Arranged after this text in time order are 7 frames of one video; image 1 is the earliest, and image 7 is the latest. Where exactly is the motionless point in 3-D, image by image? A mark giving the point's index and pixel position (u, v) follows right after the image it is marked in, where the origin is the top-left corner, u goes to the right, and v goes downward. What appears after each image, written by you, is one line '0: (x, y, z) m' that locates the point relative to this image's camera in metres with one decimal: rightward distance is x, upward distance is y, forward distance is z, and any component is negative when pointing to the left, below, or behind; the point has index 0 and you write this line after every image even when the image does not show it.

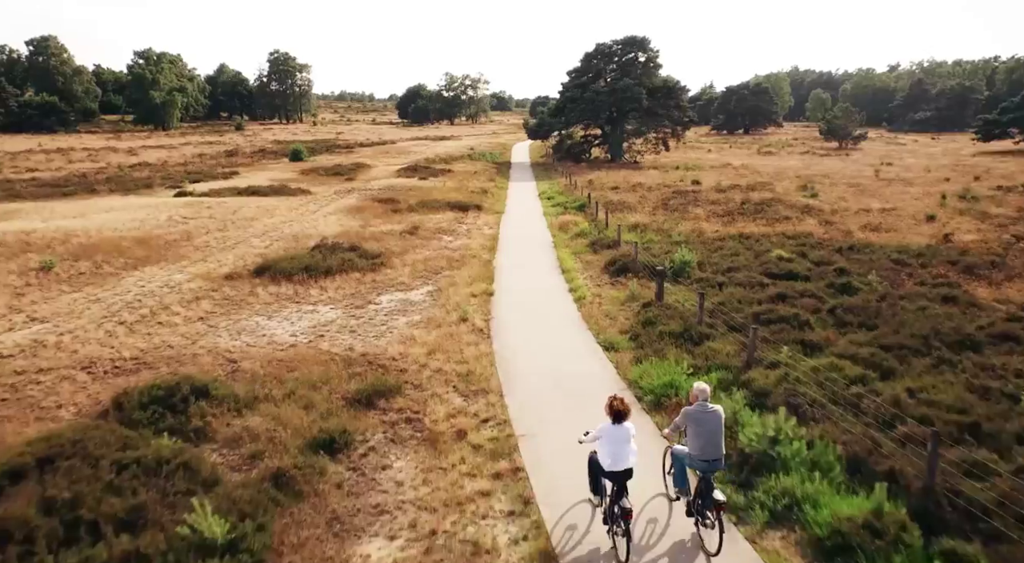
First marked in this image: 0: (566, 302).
0: (+1.5, -0.6, +17.0) m
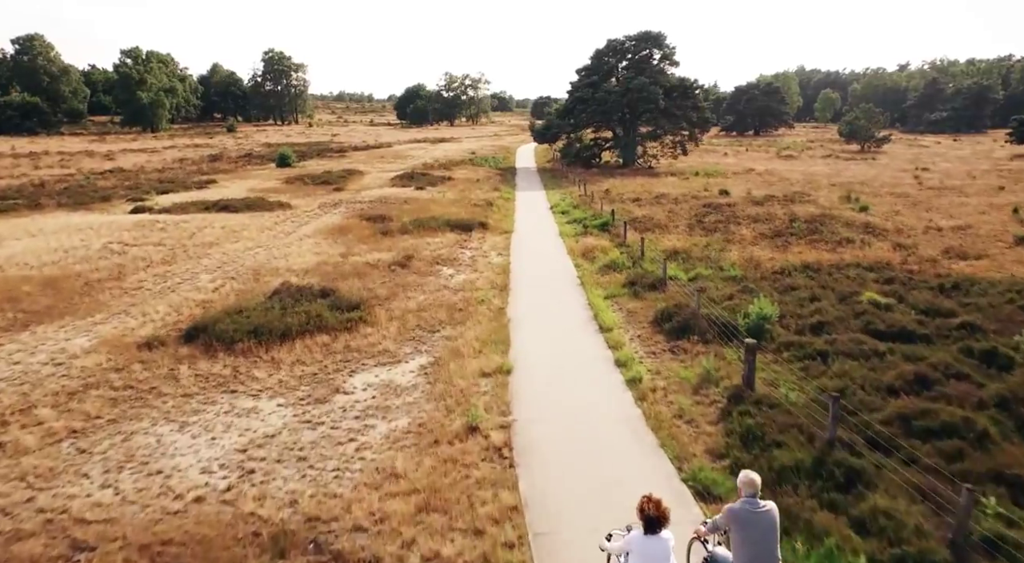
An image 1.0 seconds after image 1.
0: (+2.0, -2.0, +12.0) m
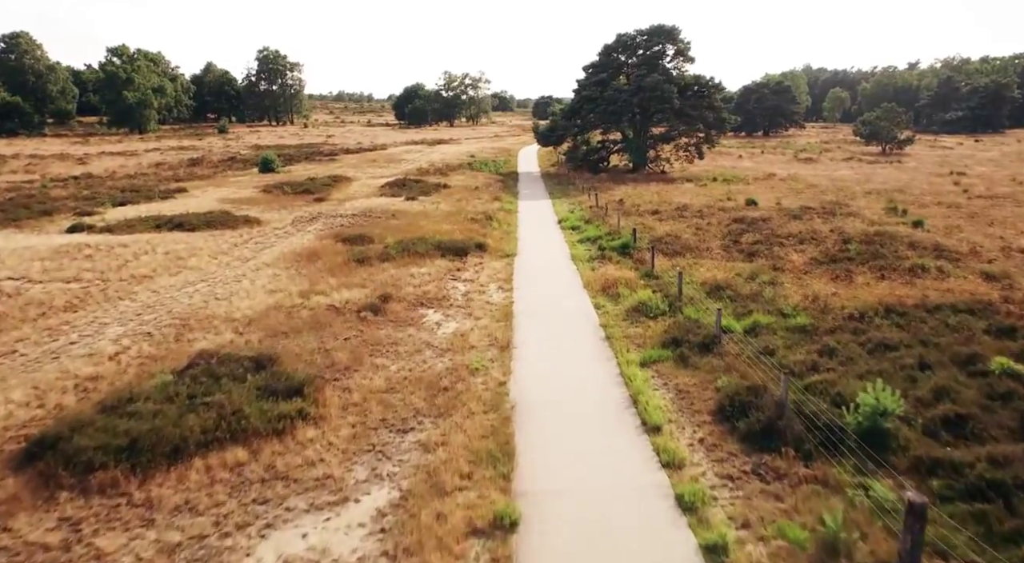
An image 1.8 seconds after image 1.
0: (+2.1, -3.4, +7.4) m
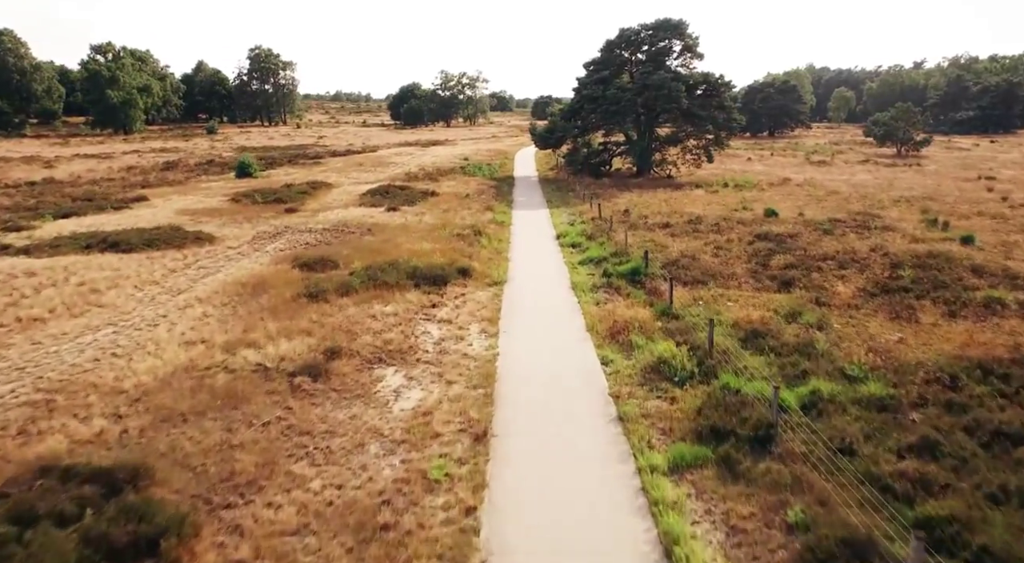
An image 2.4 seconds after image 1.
0: (+1.7, -4.5, +3.4) m
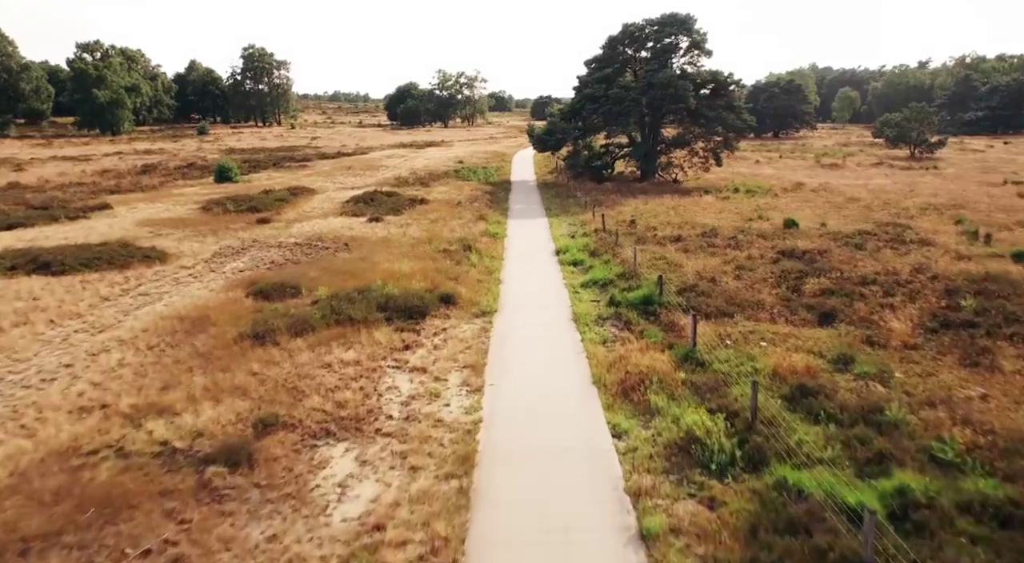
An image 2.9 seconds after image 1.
0: (+1.5, -5.5, +0.2) m
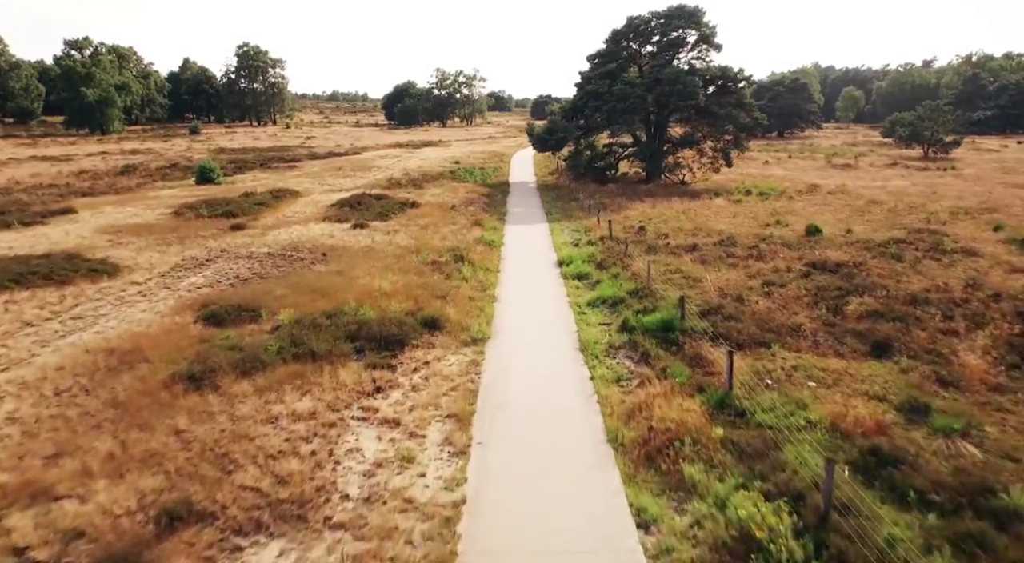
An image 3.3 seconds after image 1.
0: (+1.4, -6.0, -2.6) m
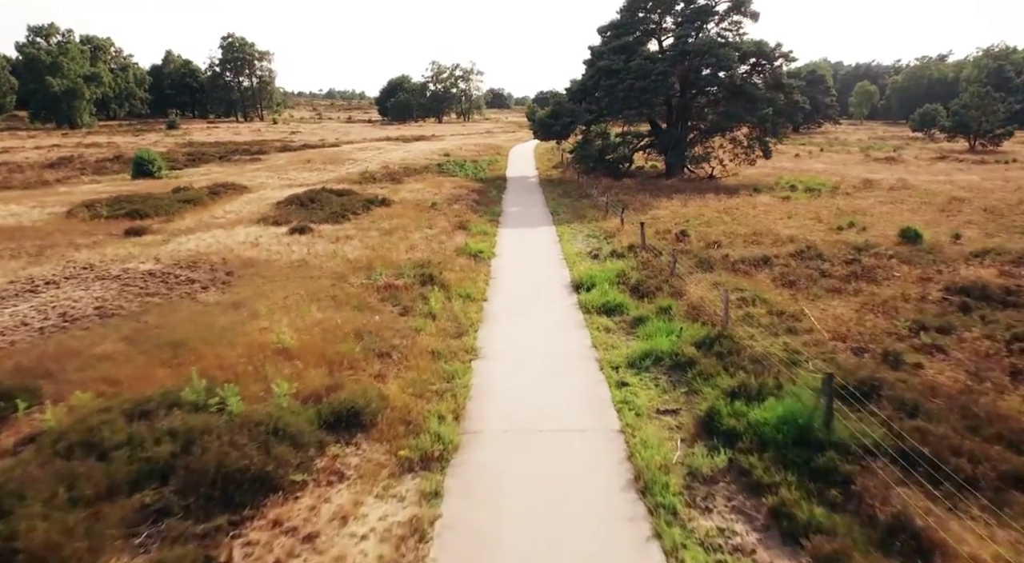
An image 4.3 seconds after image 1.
0: (+1.2, -6.9, -10.5) m
